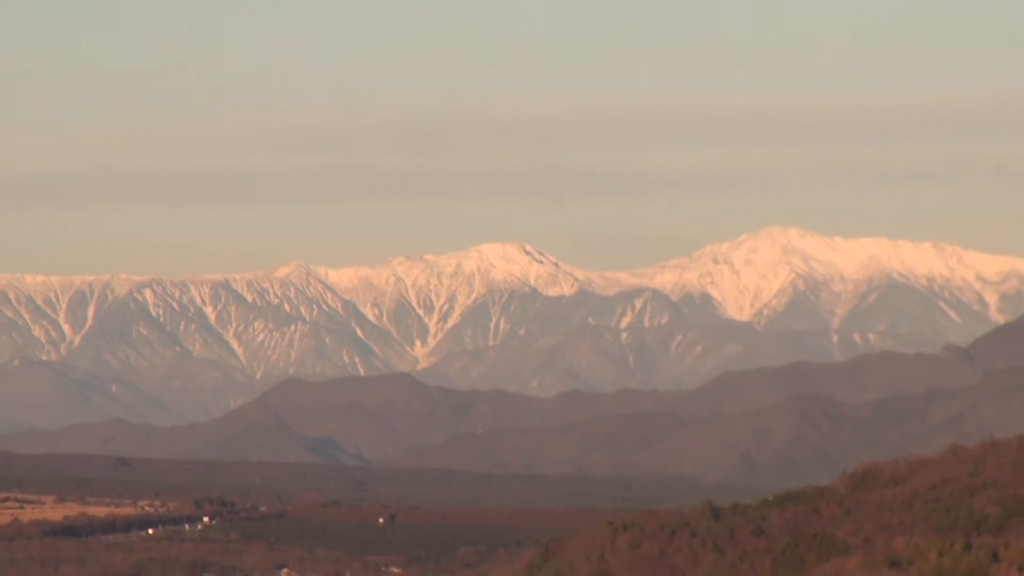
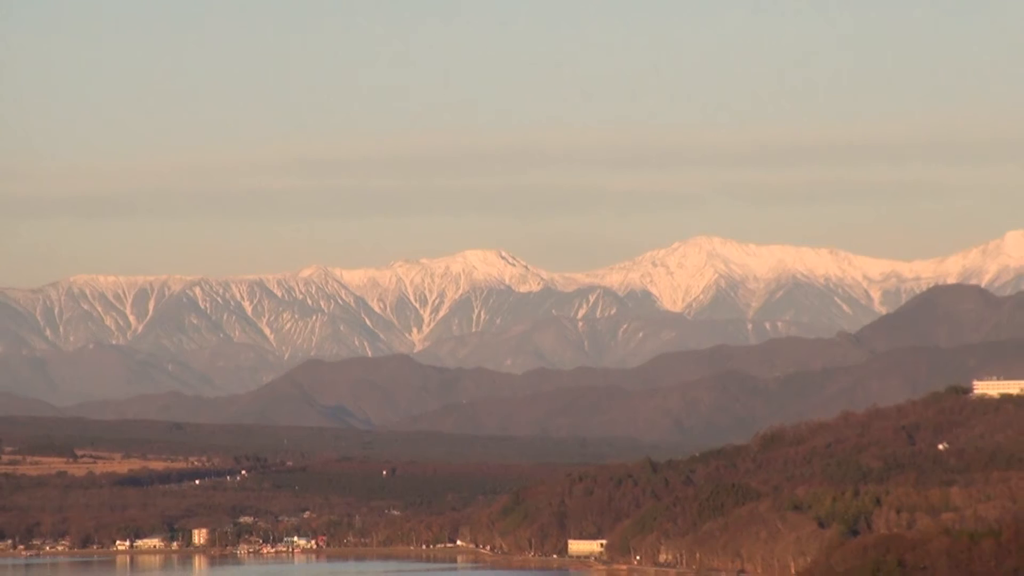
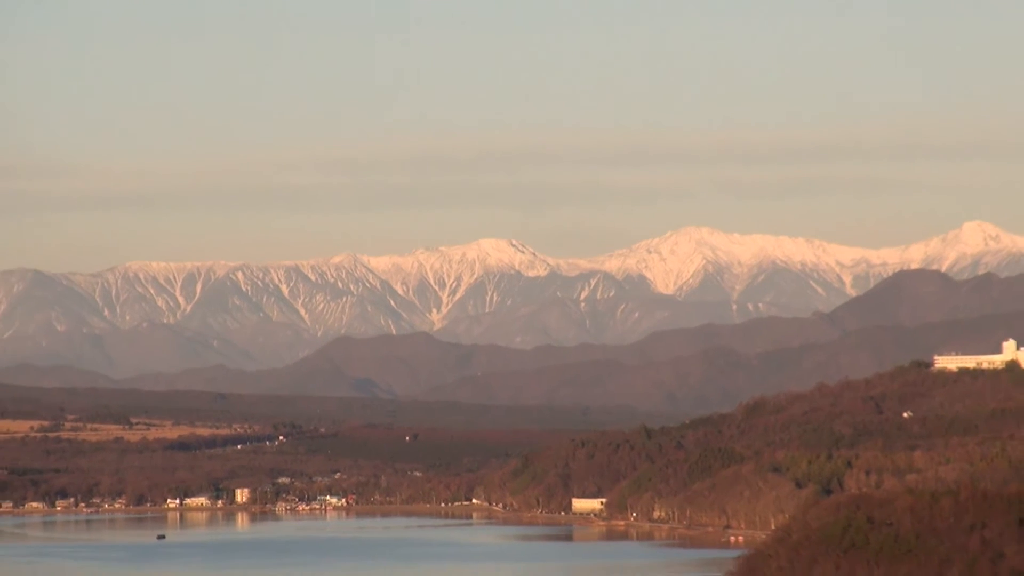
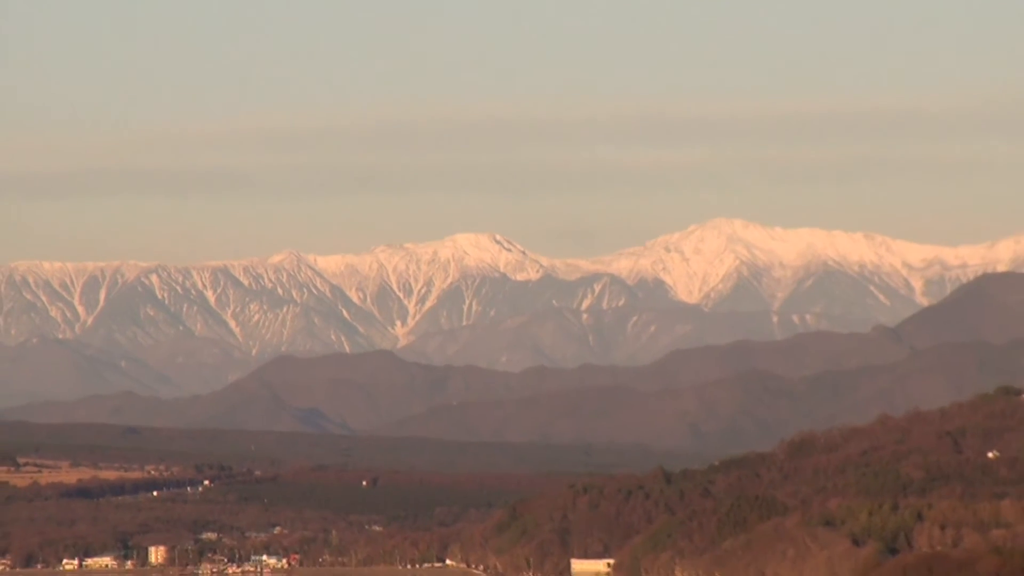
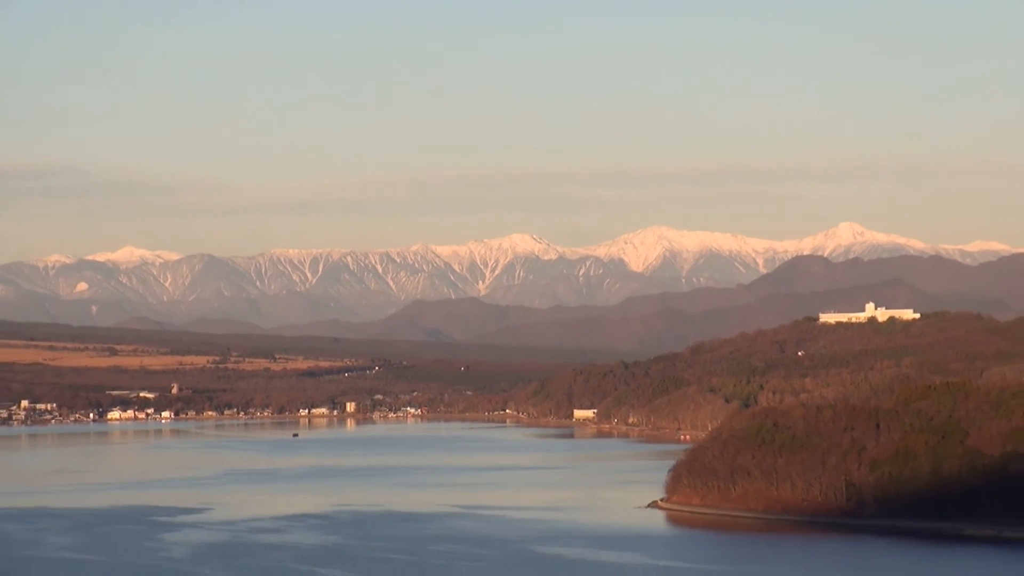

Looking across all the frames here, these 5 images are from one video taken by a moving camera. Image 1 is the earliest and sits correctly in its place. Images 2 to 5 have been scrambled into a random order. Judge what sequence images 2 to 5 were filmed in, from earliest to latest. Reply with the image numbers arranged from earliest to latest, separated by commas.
4, 2, 3, 5
